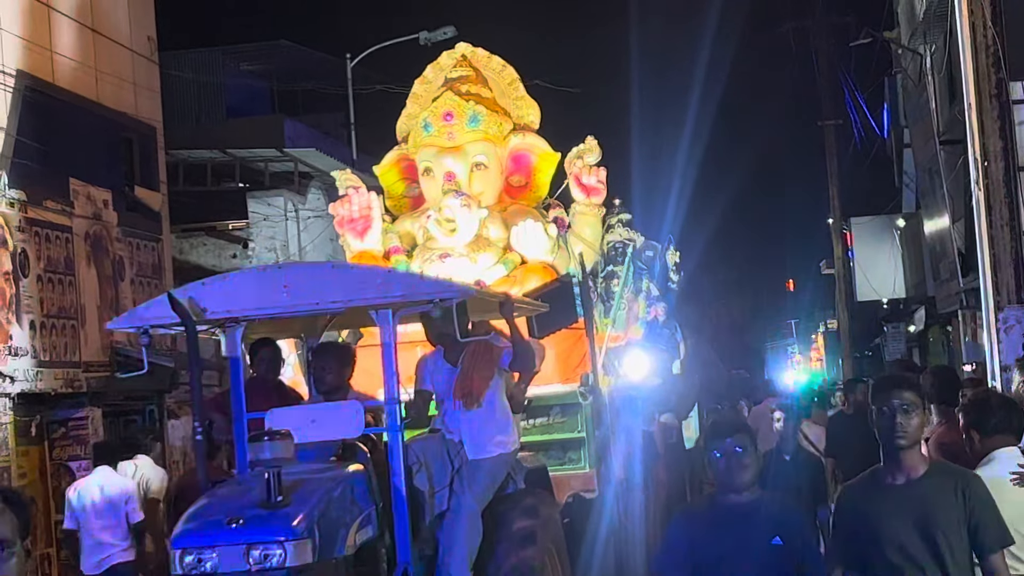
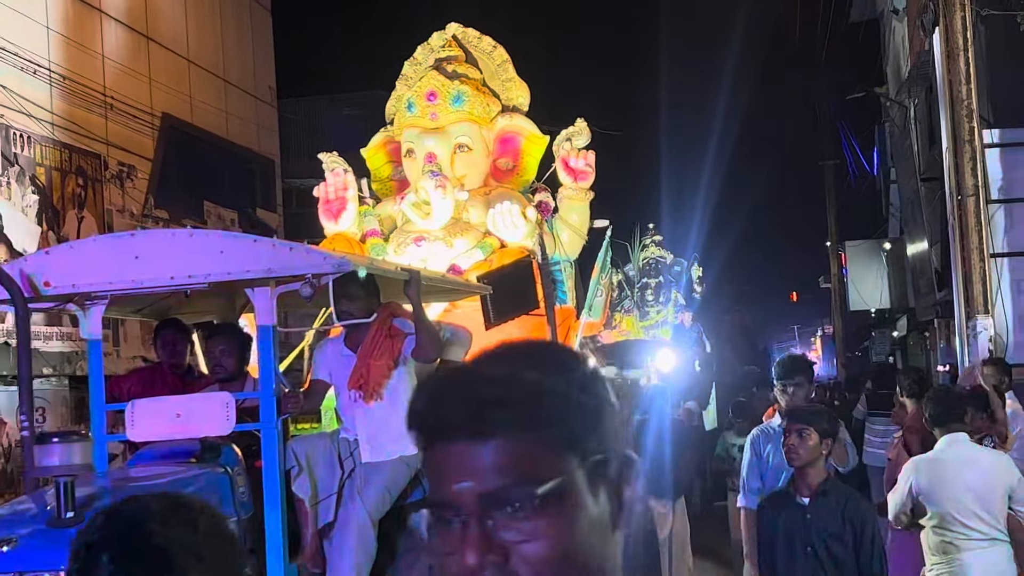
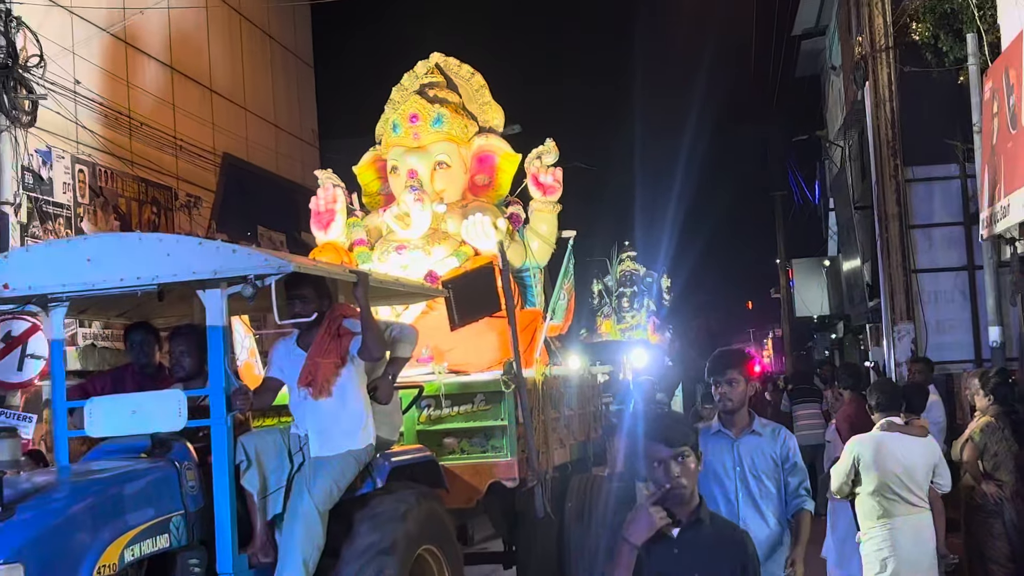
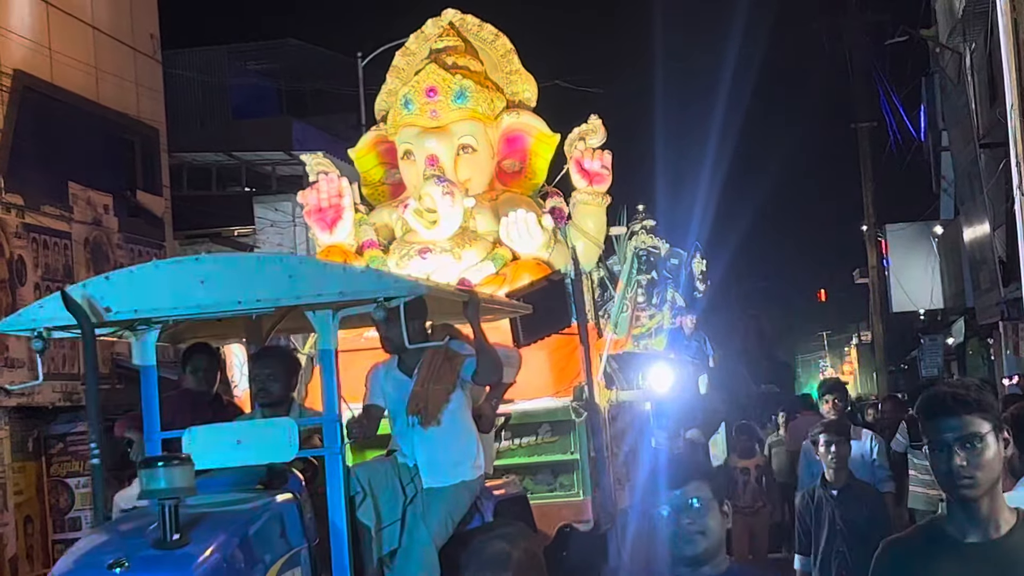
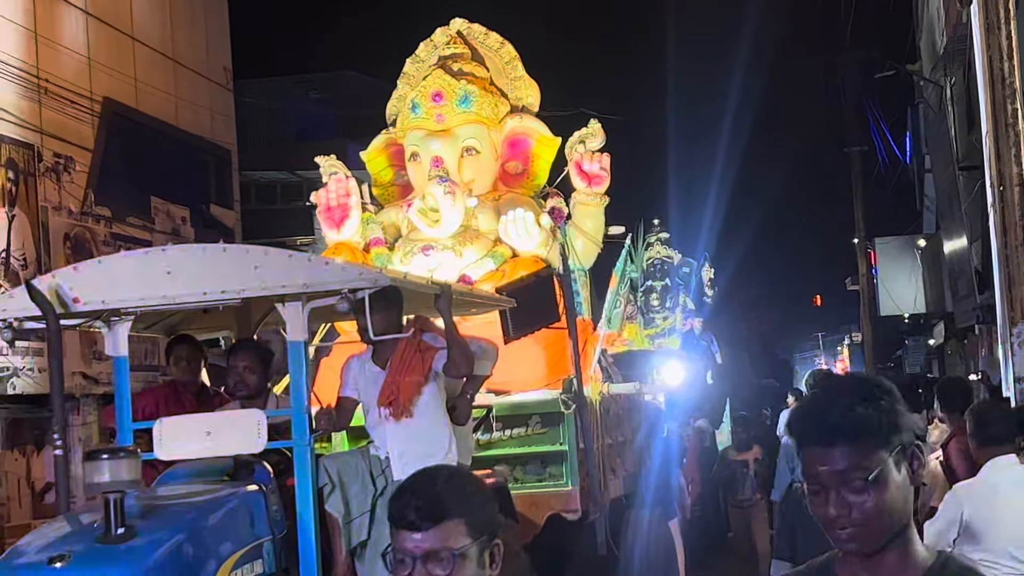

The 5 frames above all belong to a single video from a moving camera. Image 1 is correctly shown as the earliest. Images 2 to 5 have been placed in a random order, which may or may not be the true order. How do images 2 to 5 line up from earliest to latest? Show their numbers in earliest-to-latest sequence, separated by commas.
4, 5, 2, 3
